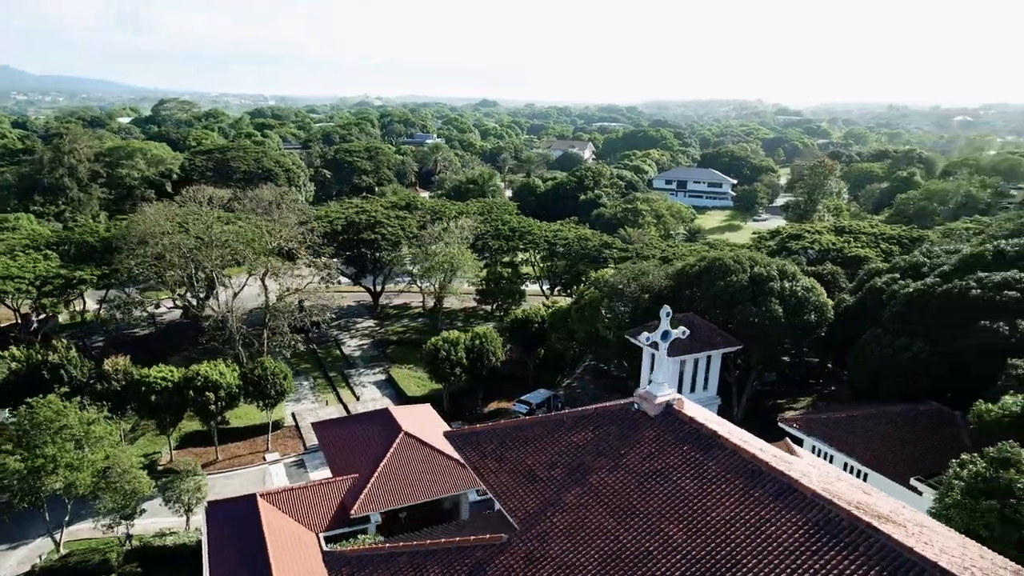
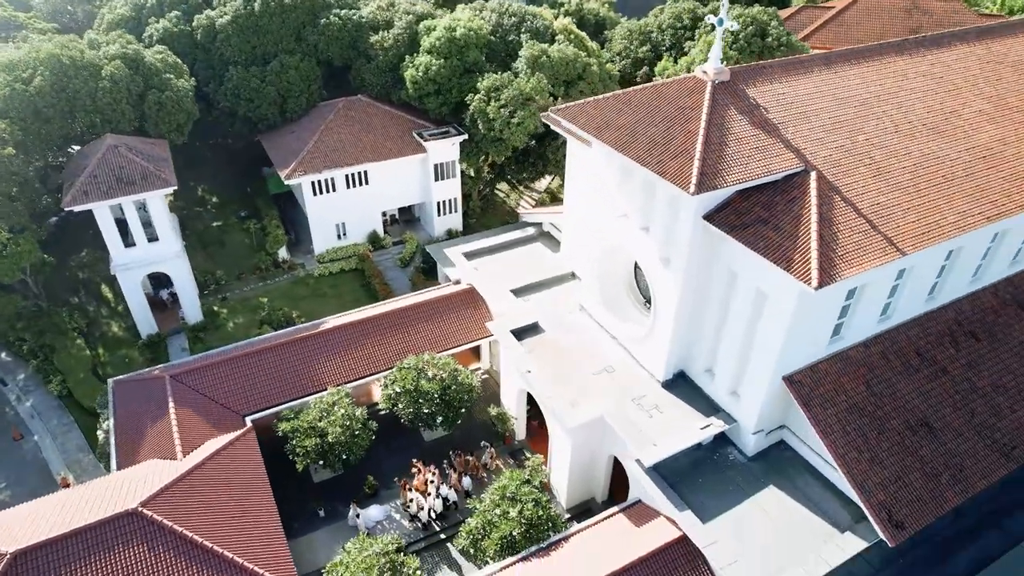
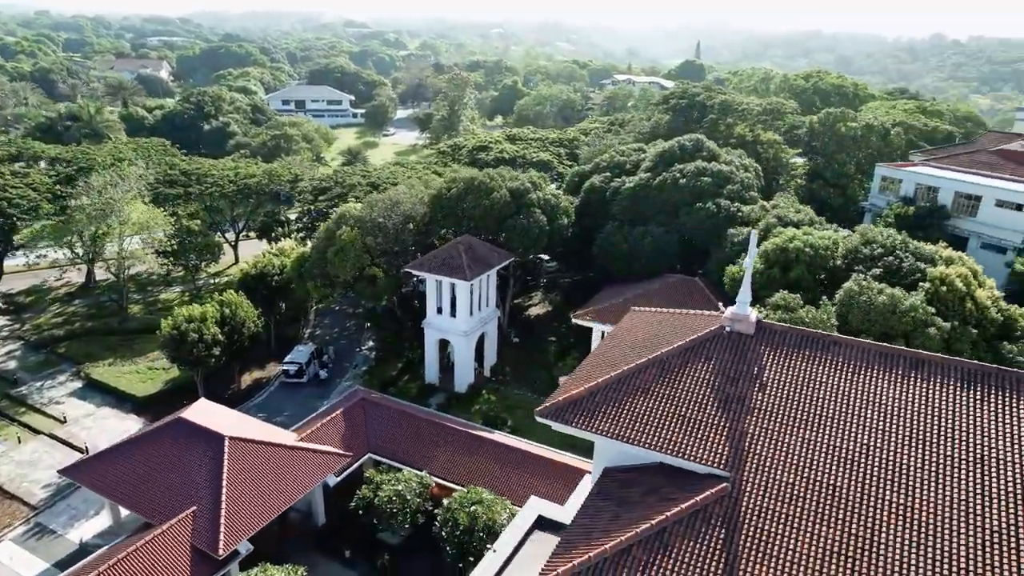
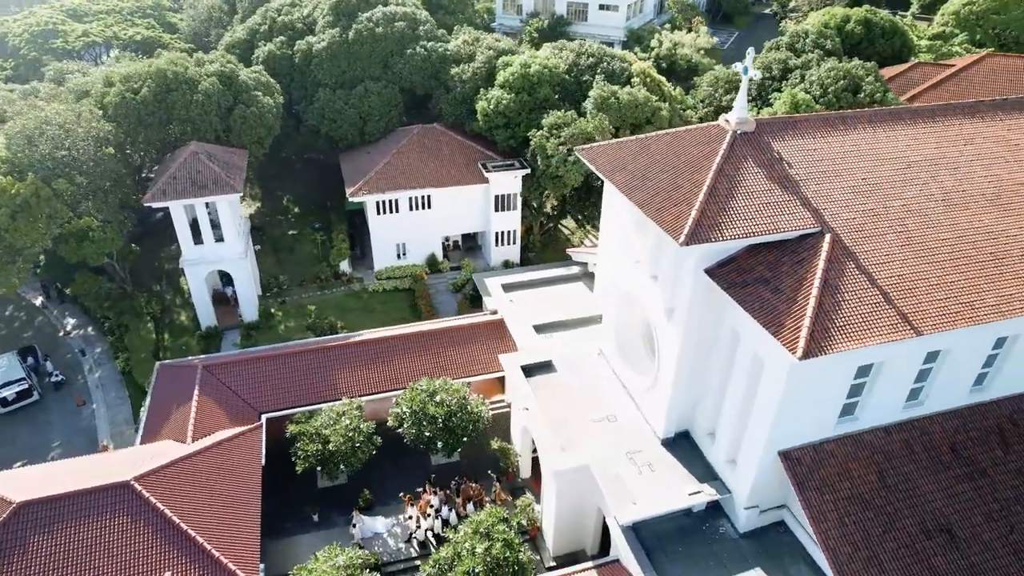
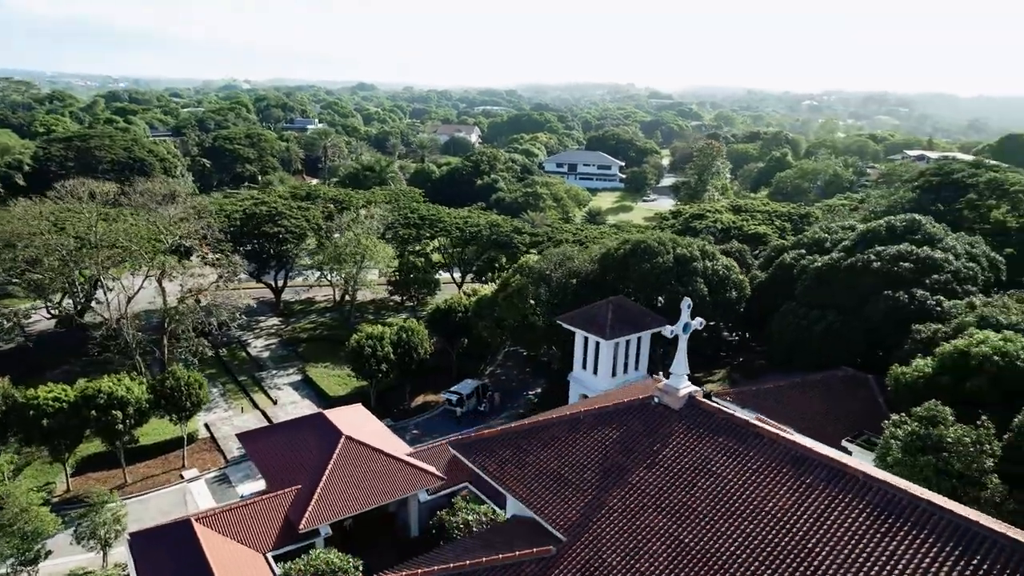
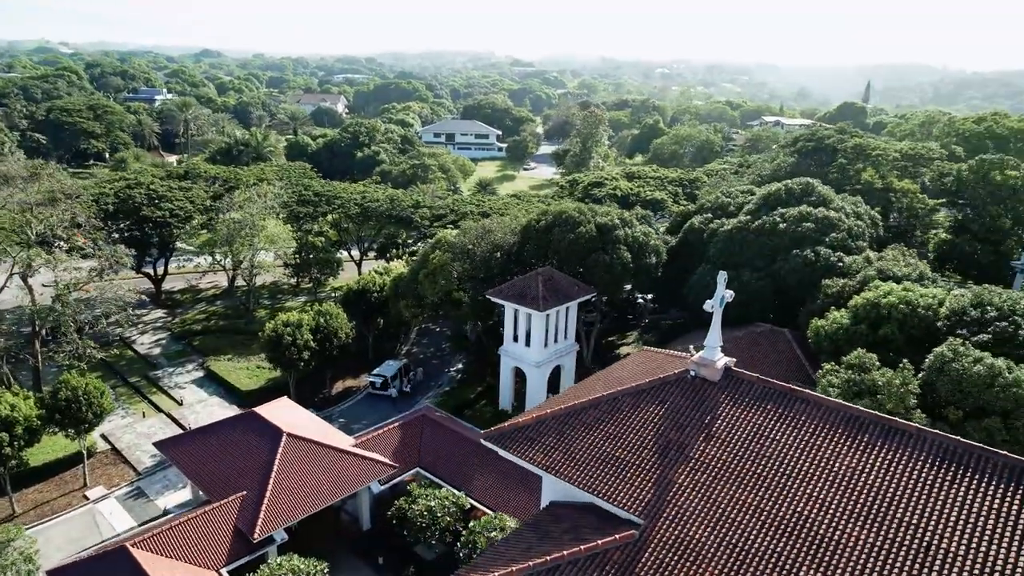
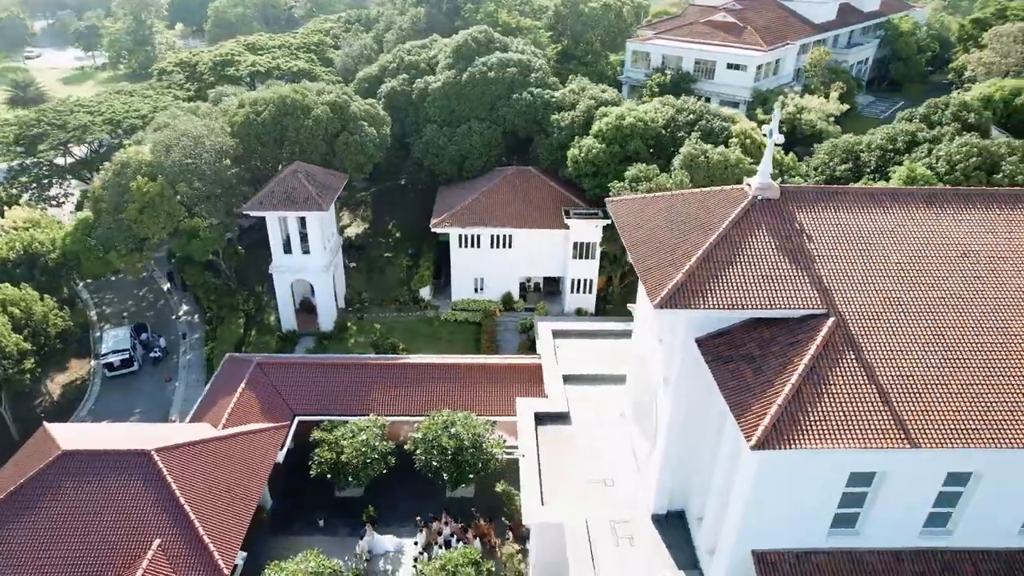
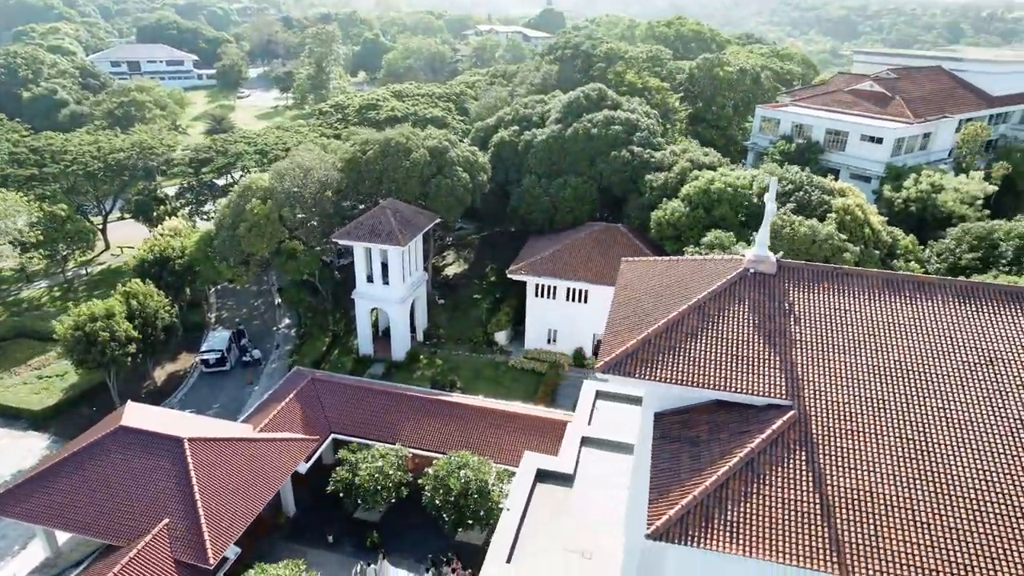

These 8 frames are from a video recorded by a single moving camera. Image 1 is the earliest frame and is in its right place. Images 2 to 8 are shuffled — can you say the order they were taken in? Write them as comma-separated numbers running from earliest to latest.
5, 6, 3, 8, 7, 4, 2
